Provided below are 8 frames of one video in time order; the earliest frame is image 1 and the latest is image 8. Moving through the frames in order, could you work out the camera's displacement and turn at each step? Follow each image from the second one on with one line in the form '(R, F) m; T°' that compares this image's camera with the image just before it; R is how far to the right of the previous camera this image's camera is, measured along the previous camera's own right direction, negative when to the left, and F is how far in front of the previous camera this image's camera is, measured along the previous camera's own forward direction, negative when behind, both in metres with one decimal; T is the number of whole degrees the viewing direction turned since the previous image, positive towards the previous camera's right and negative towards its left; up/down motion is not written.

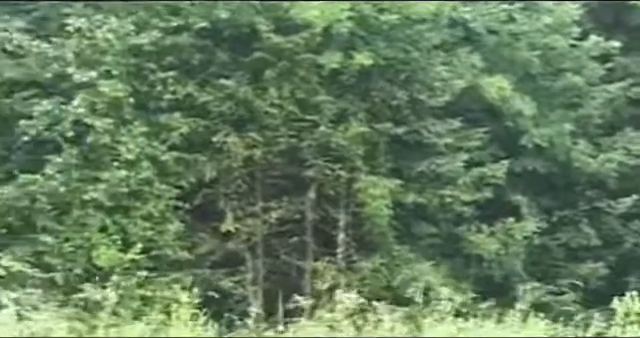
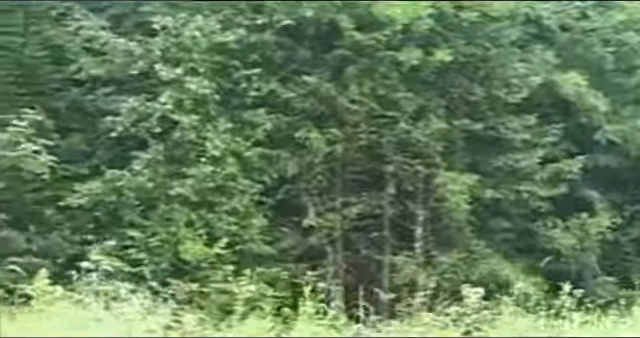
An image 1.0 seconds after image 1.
(-0.2, -0.2) m; -2°
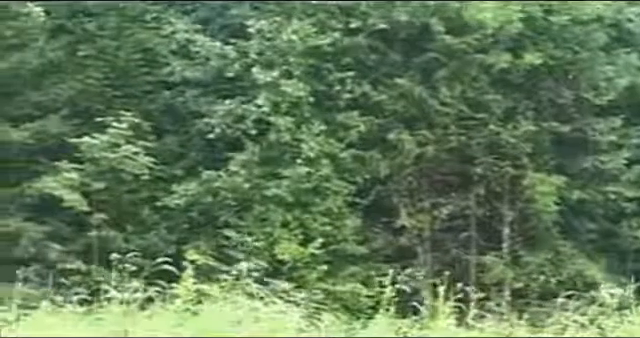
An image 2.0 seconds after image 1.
(-0.3, -0.2) m; -1°
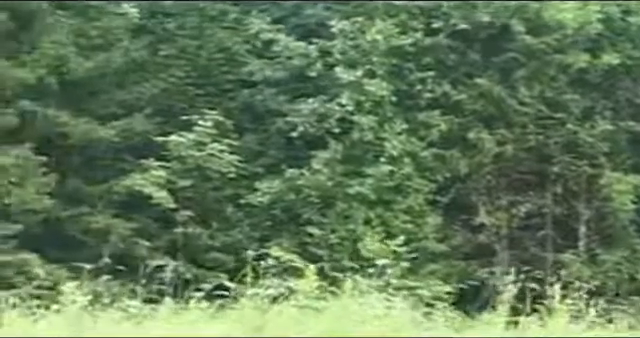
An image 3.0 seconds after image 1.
(-0.2, -0.2) m; -1°
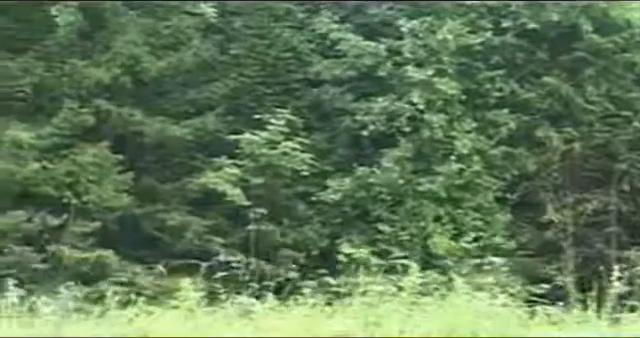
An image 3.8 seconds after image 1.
(-0.2, -0.2) m; -1°
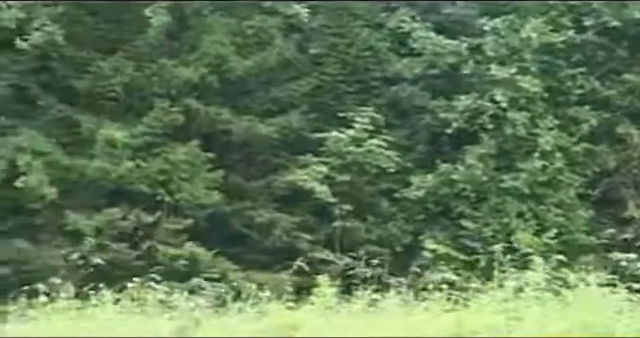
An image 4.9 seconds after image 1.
(-0.2, -0.2) m; -1°
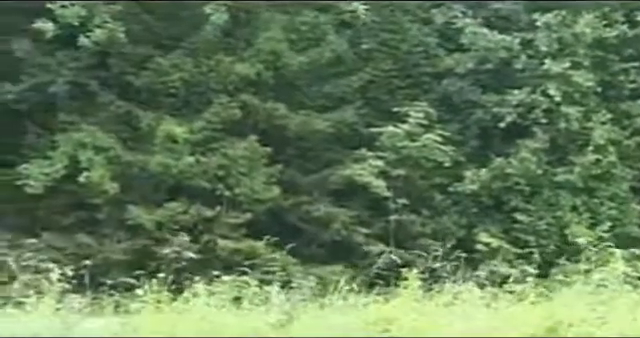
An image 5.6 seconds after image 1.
(-0.2, -0.2) m; -1°
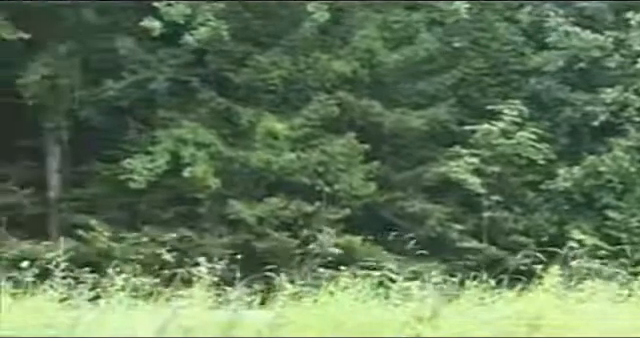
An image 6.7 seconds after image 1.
(-0.2, -0.2) m; -2°
